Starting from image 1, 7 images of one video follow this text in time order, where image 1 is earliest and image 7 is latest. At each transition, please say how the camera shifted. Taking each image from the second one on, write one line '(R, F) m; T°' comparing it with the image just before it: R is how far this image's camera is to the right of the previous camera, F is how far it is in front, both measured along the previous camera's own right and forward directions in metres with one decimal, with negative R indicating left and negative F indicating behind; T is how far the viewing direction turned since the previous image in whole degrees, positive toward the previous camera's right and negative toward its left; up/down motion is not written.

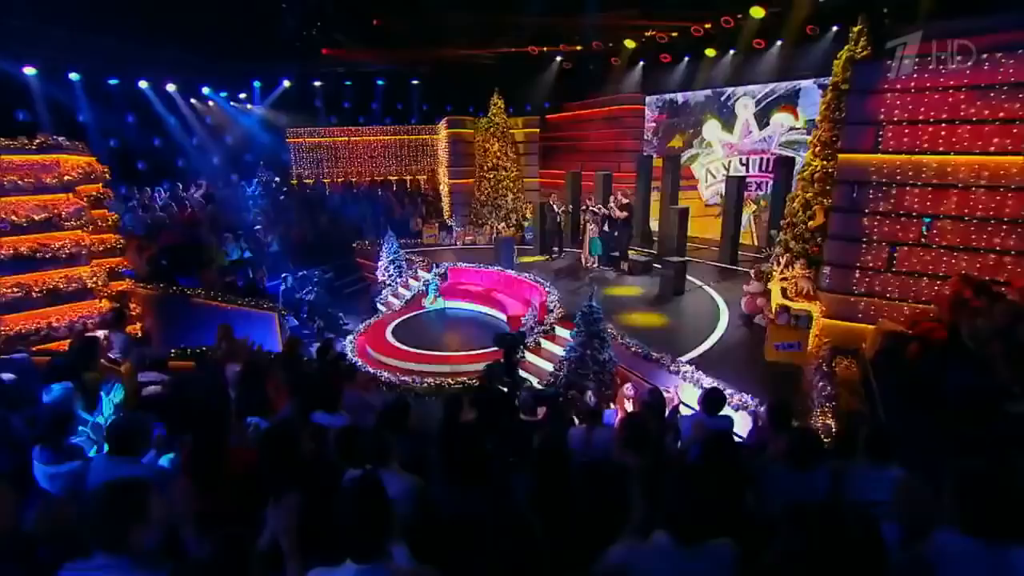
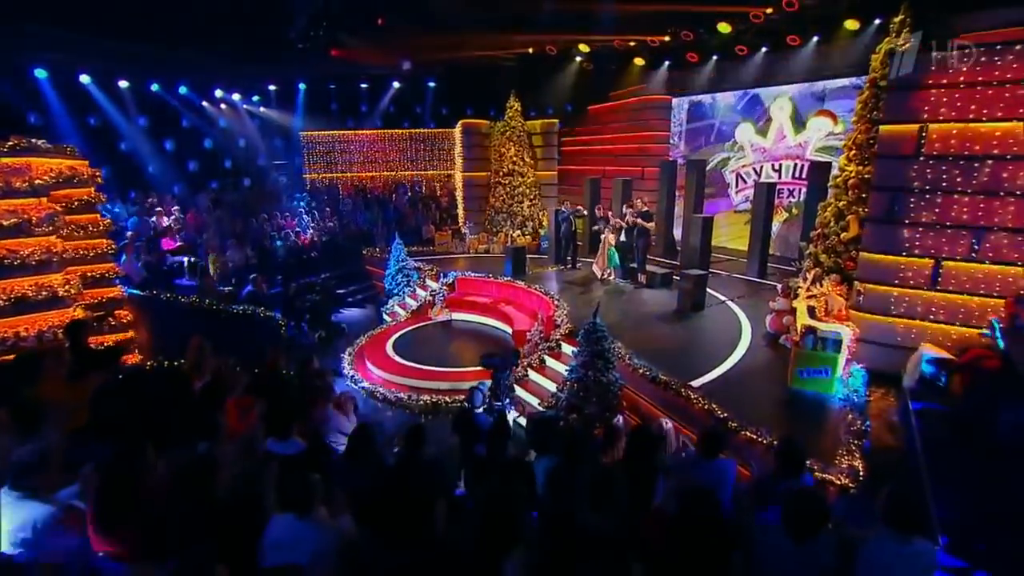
(+0.4, +0.6) m; -3°
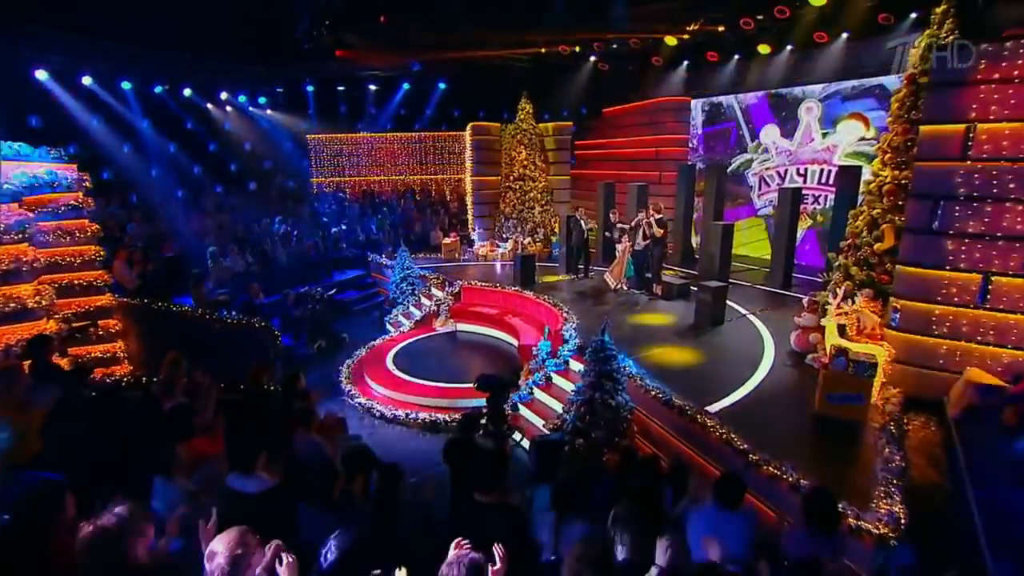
(+0.2, +0.5) m; -2°
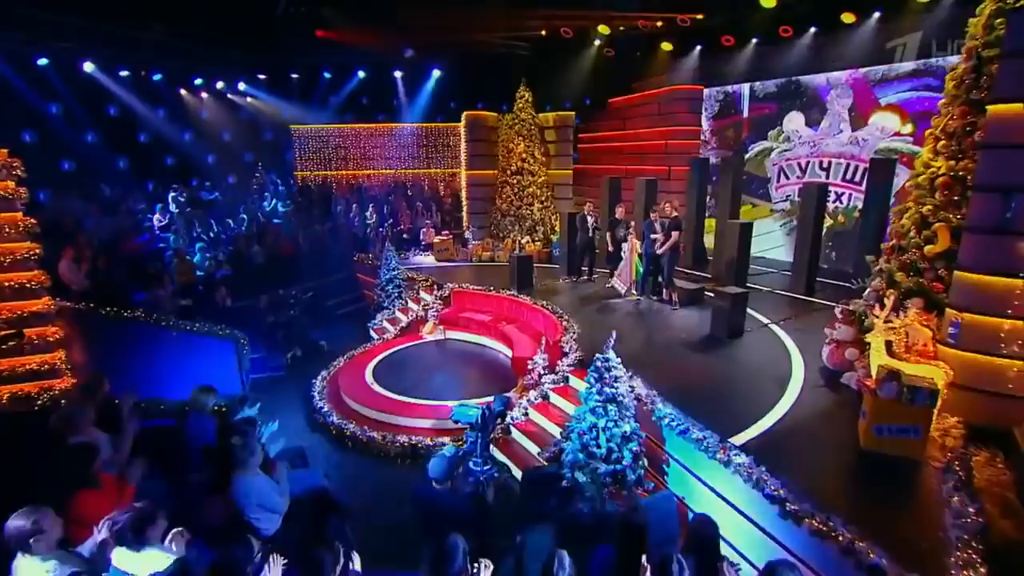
(+0.1, +0.9) m; 0°
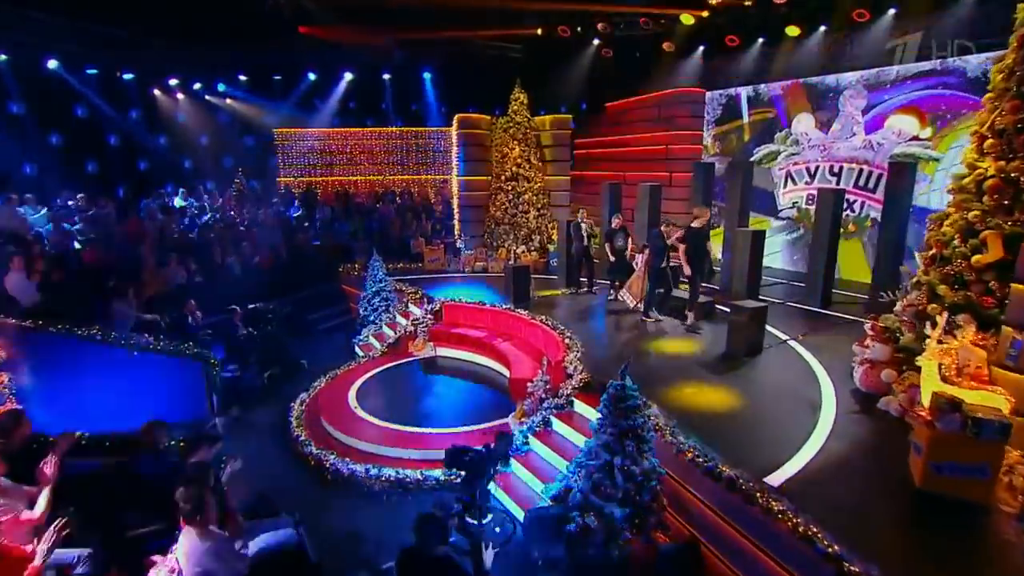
(-0.1, +0.6) m; +1°
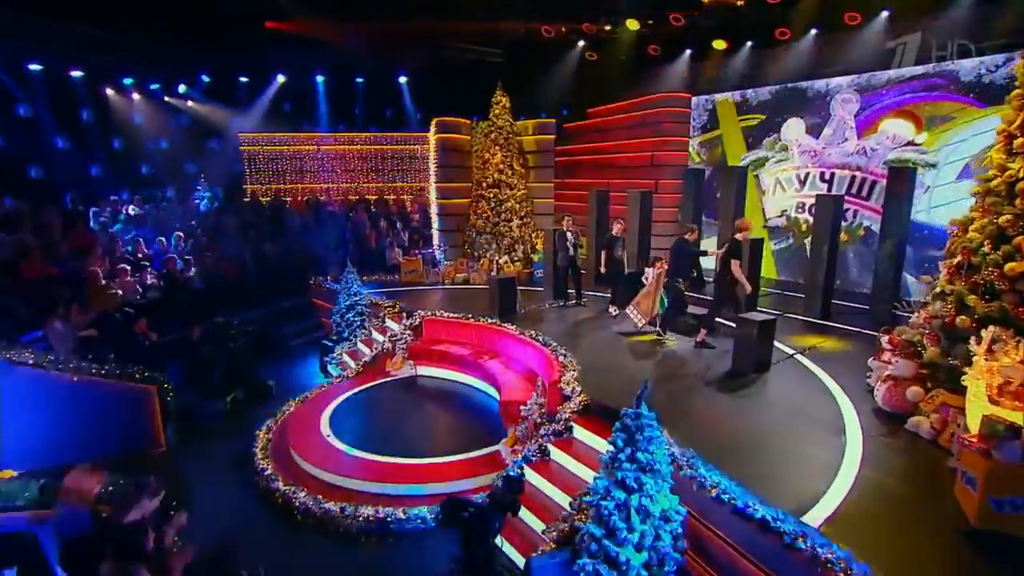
(-0.2, +0.6) m; +3°
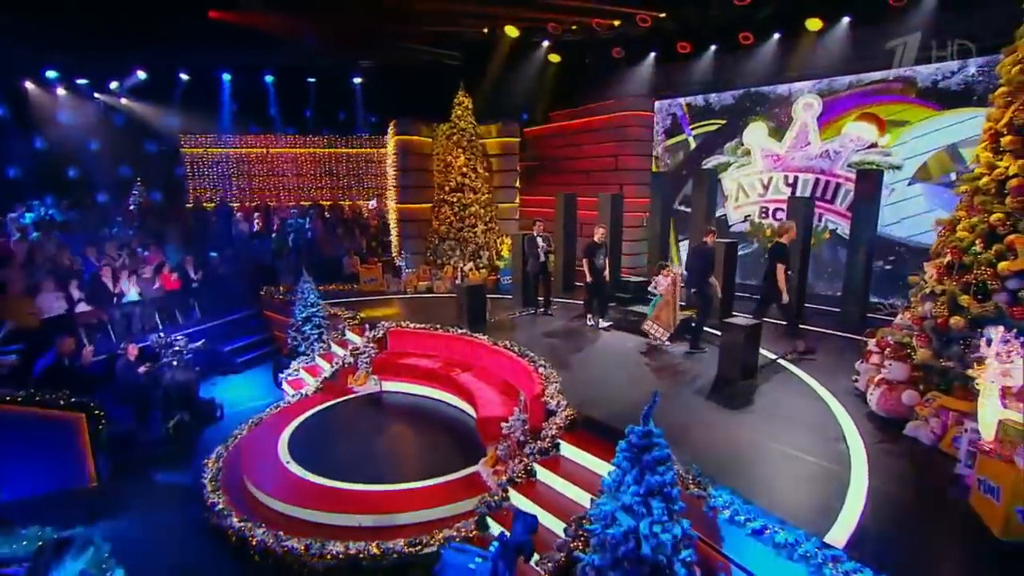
(-0.2, +0.4) m; +5°
